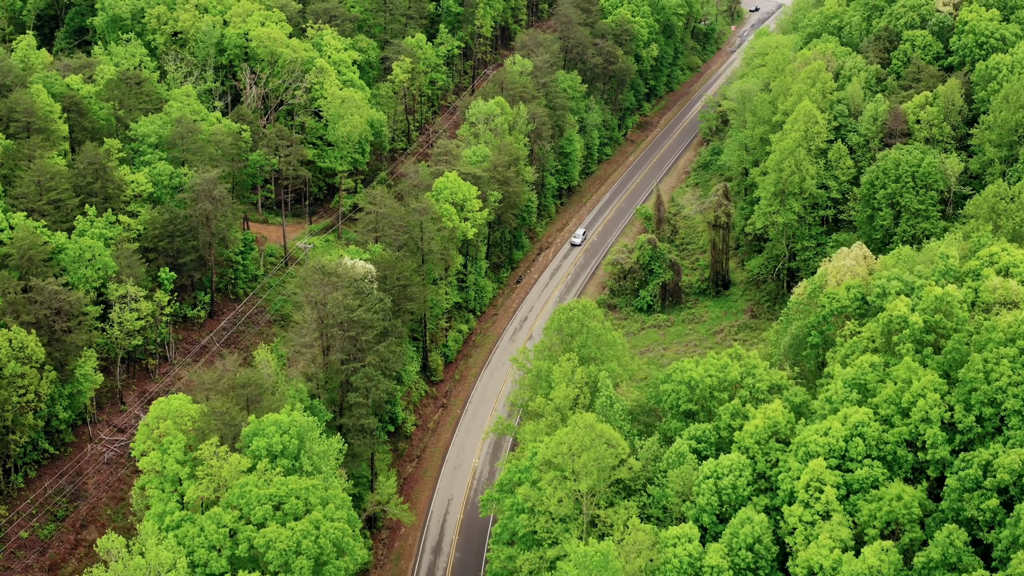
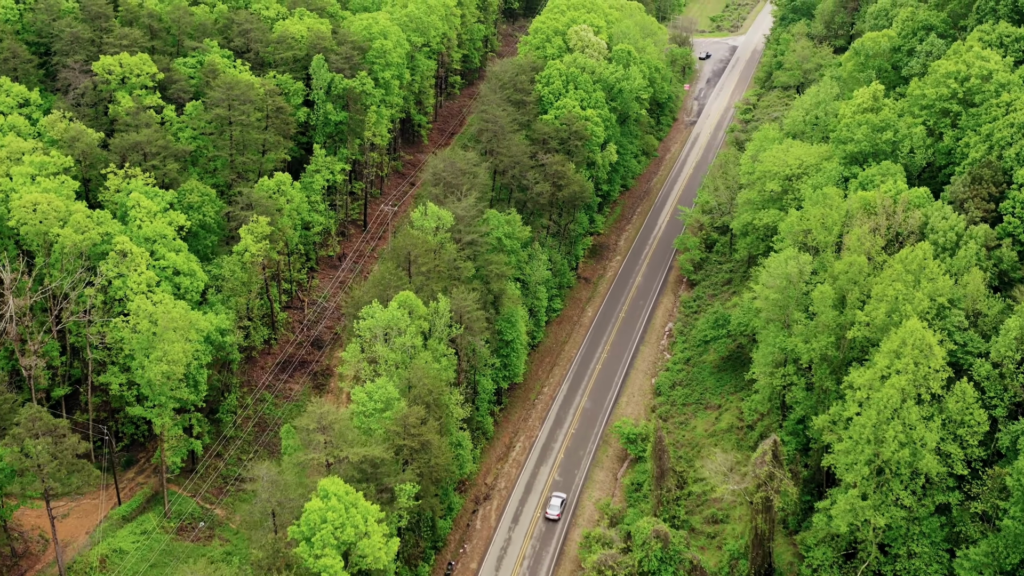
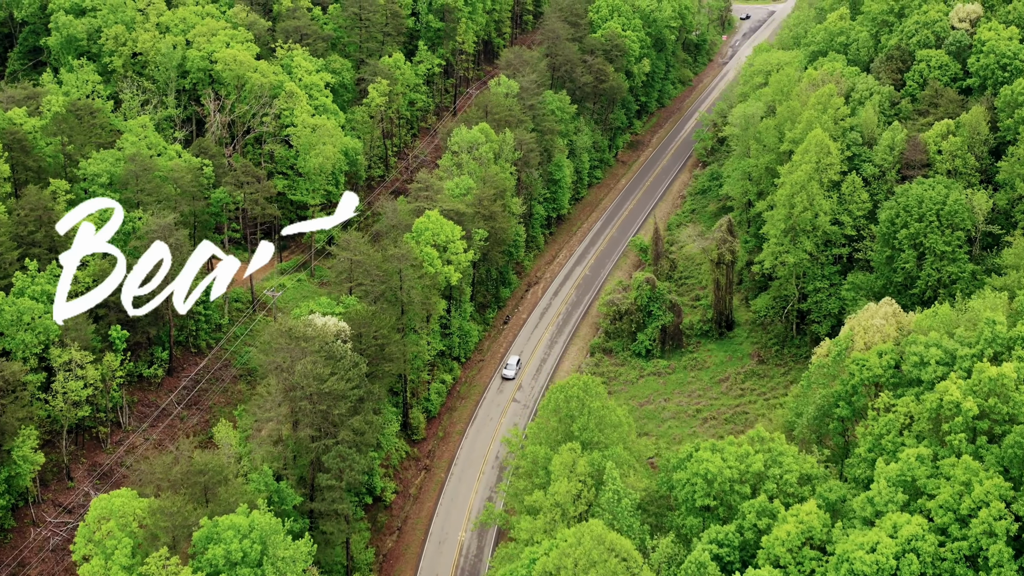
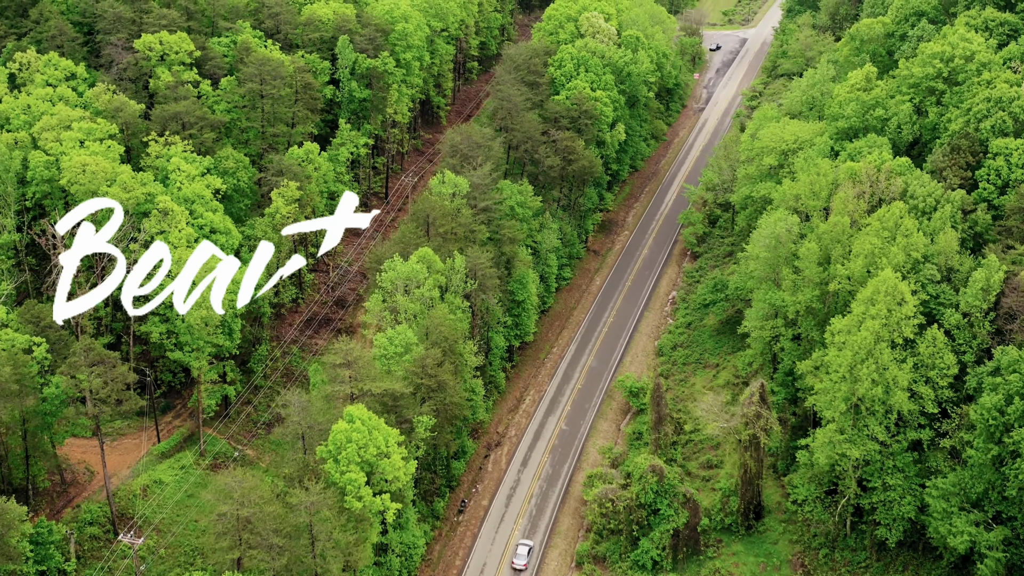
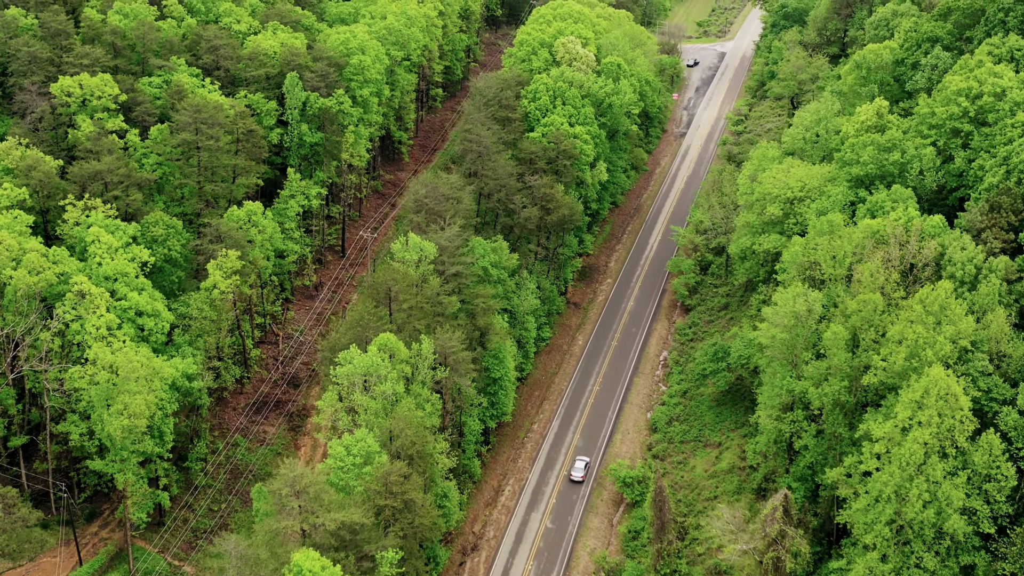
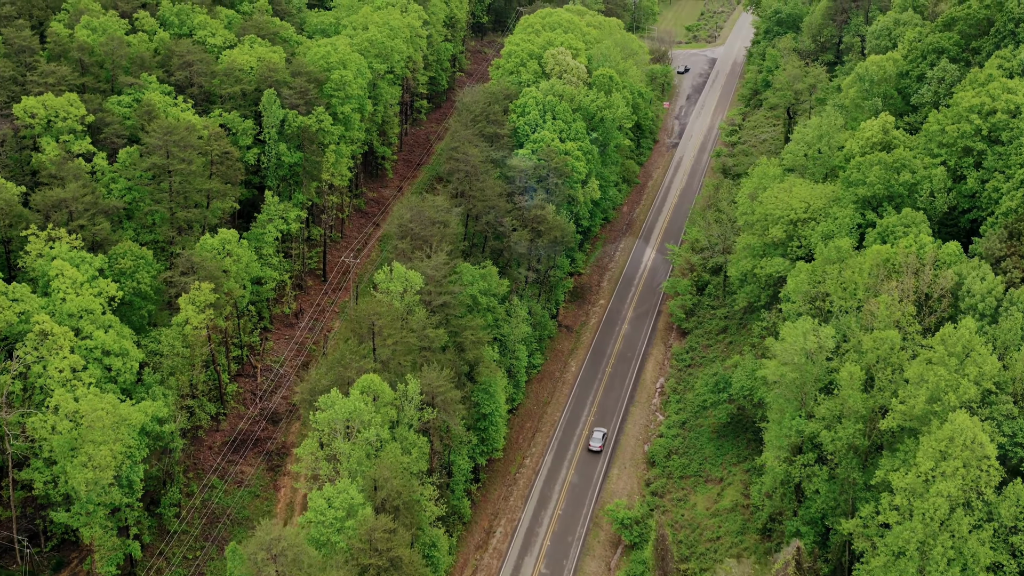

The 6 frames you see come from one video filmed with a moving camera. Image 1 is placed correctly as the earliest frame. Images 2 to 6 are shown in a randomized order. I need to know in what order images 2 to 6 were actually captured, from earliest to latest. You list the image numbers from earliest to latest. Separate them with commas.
3, 4, 2, 5, 6
